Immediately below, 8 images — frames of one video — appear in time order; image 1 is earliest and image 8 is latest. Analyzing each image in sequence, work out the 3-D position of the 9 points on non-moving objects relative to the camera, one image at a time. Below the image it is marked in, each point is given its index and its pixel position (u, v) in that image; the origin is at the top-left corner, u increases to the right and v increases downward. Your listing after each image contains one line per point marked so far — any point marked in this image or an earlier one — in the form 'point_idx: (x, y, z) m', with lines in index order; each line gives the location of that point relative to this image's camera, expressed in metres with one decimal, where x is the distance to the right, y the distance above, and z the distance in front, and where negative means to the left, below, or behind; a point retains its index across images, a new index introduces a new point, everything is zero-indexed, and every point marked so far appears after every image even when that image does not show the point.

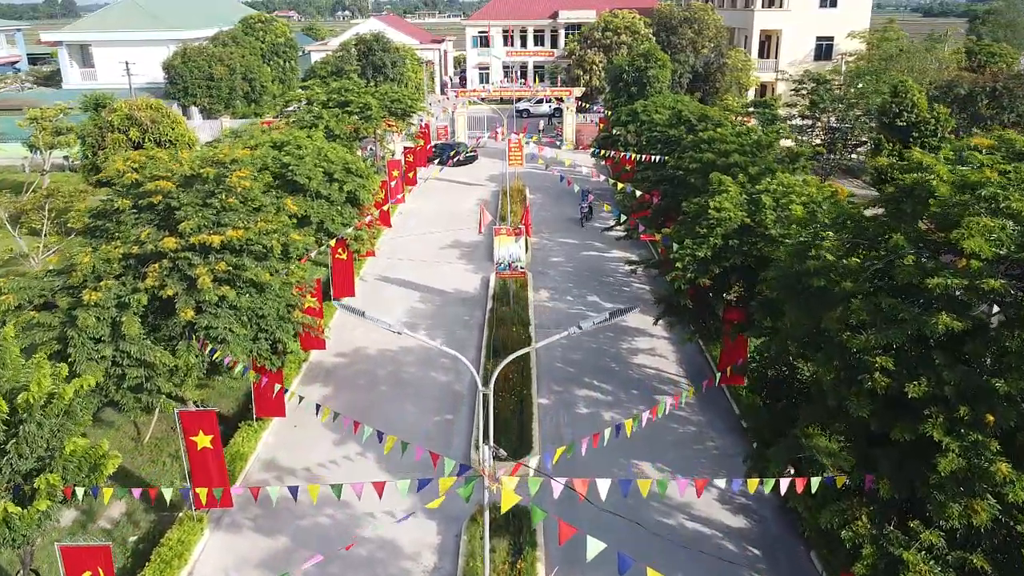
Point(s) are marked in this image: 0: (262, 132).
0: (-5.5, +3.4, +16.1) m
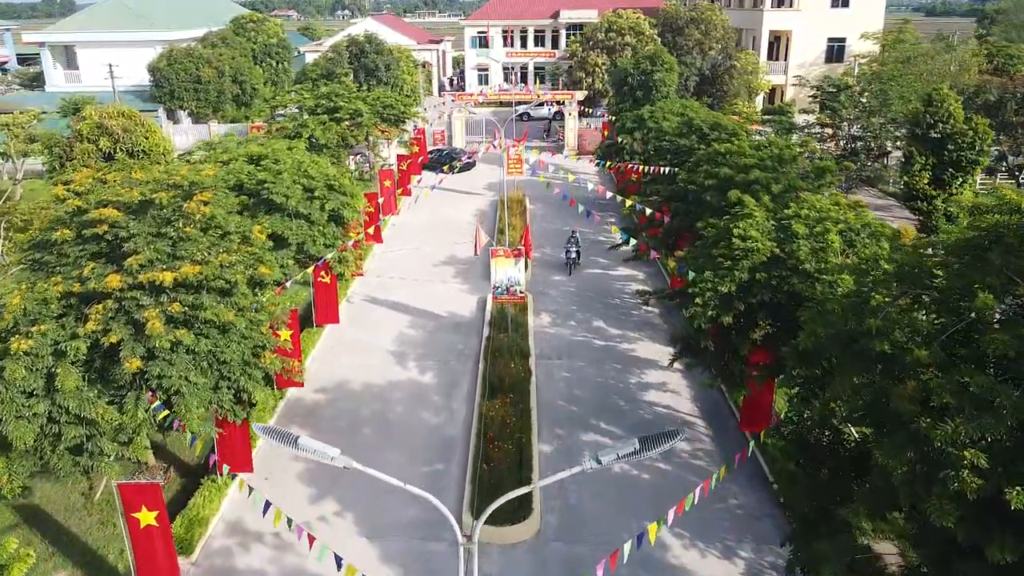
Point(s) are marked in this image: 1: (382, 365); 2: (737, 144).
0: (-5.5, +2.9, +14.8) m
1: (-2.4, -1.5, +13.8) m
2: (+4.4, +2.8, +14.3) m
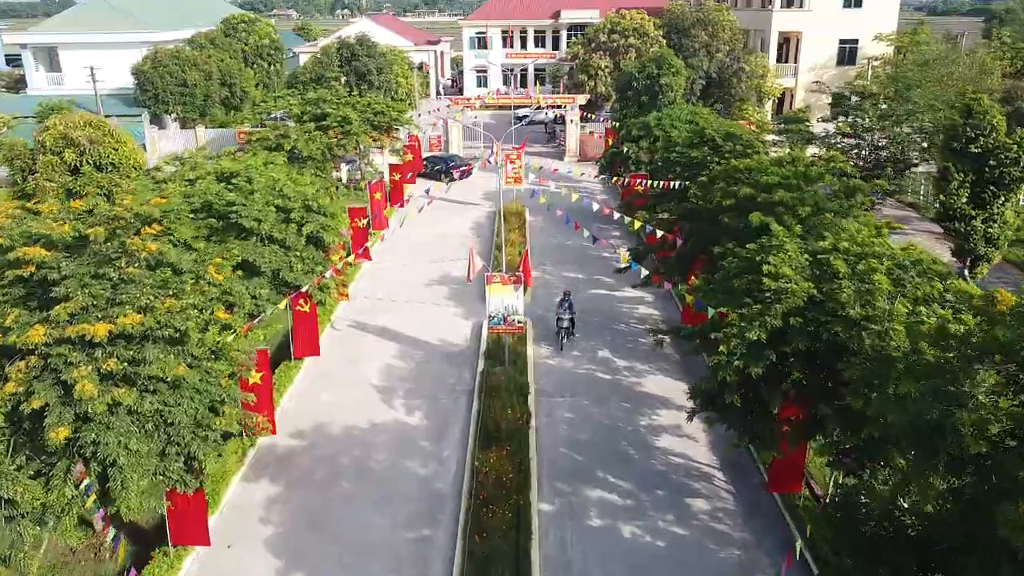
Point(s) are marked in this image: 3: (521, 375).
0: (-5.6, +2.4, +13.5) m
1: (-2.5, -2.0, +12.5) m
2: (+4.3, +2.3, +13.0) m
3: (+0.2, -1.5, +13.0) m
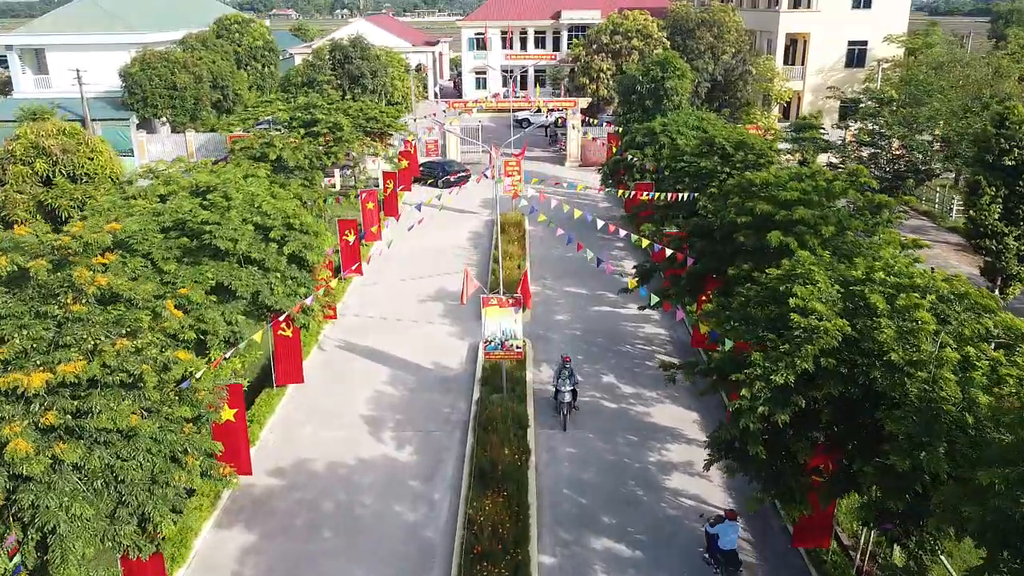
0: (-5.6, +2.0, +12.6) m
1: (-2.5, -2.4, +11.6) m
2: (+4.3, +1.9, +12.1) m
3: (+0.1, -1.9, +12.1) m
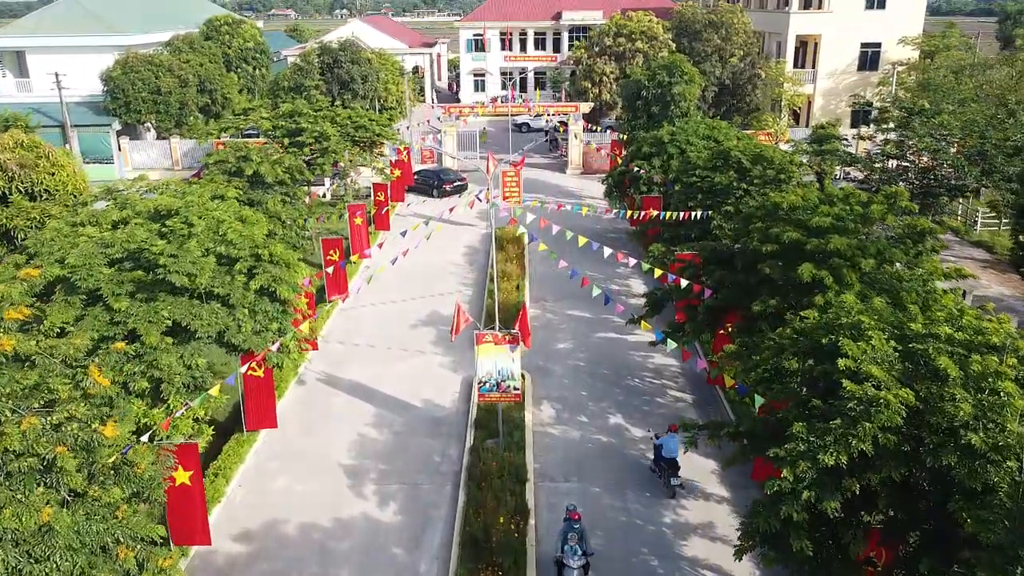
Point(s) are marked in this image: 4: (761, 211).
0: (-5.7, +1.5, +11.4) m
1: (-2.6, -2.9, +10.3) m
2: (+4.2, +1.4, +10.9) m
3: (+0.1, -2.4, +10.8) m
4: (+3.8, +1.2, +11.1) m
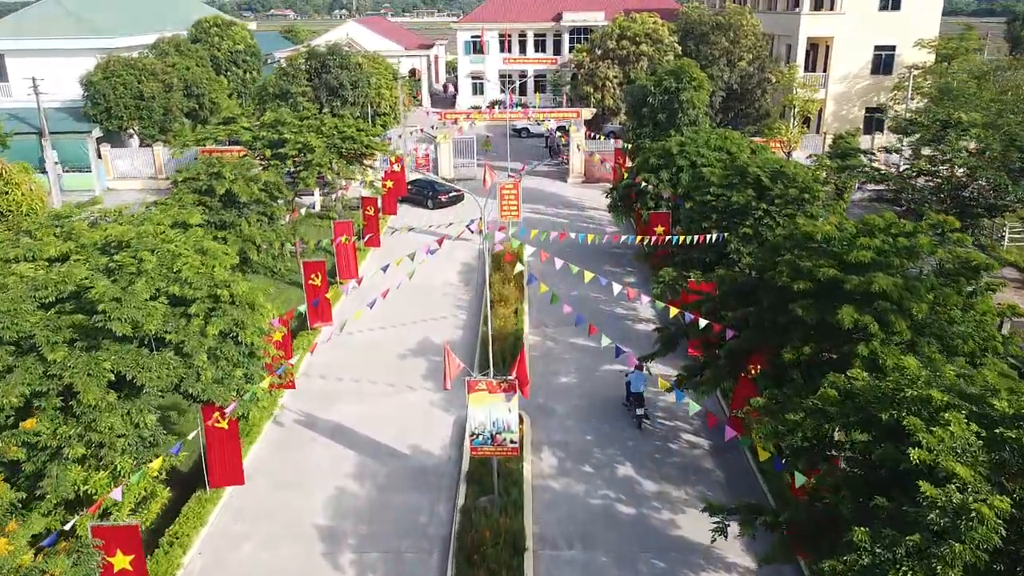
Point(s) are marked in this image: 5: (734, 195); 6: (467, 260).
0: (-5.7, +0.9, +10.1) m
1: (-2.6, -3.4, +9.1) m
2: (+4.2, +0.8, +9.6) m
3: (0.0, -3.0, +9.6) m
4: (+3.7, +0.6, +9.9) m
5: (+4.0, +1.7, +13.2) m
6: (-1.1, +0.7, +18.9) m
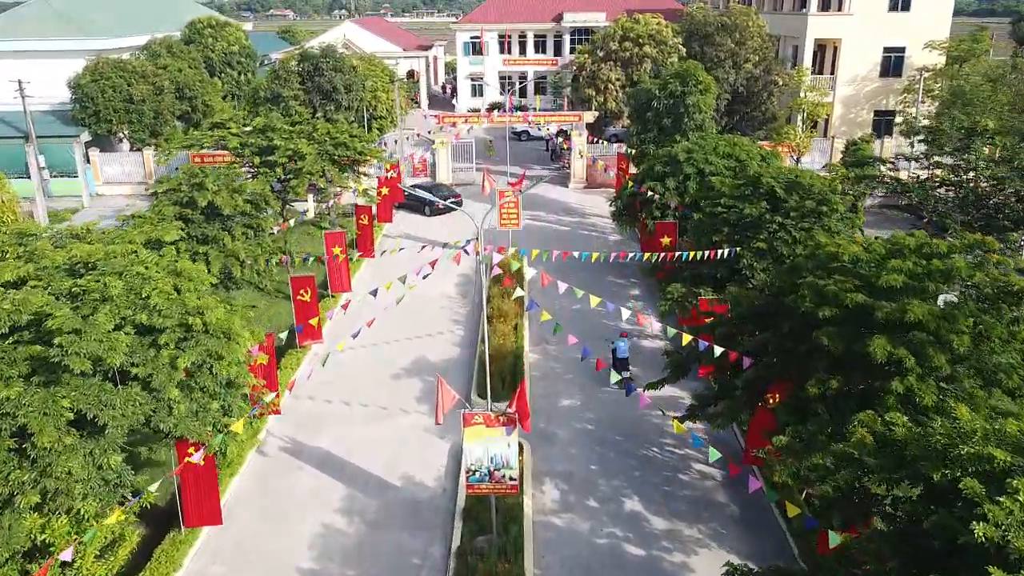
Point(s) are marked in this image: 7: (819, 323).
0: (-5.7, +0.6, +9.4) m
1: (-2.6, -3.7, +8.4) m
2: (+4.2, +0.6, +8.9) m
3: (0.0, -3.3, +8.9) m
4: (+3.7, +0.3, +9.2) m
5: (+4.0, +1.4, +12.5) m
6: (-1.1, +0.4, +18.2) m
7: (+3.4, -0.4, +8.3) m
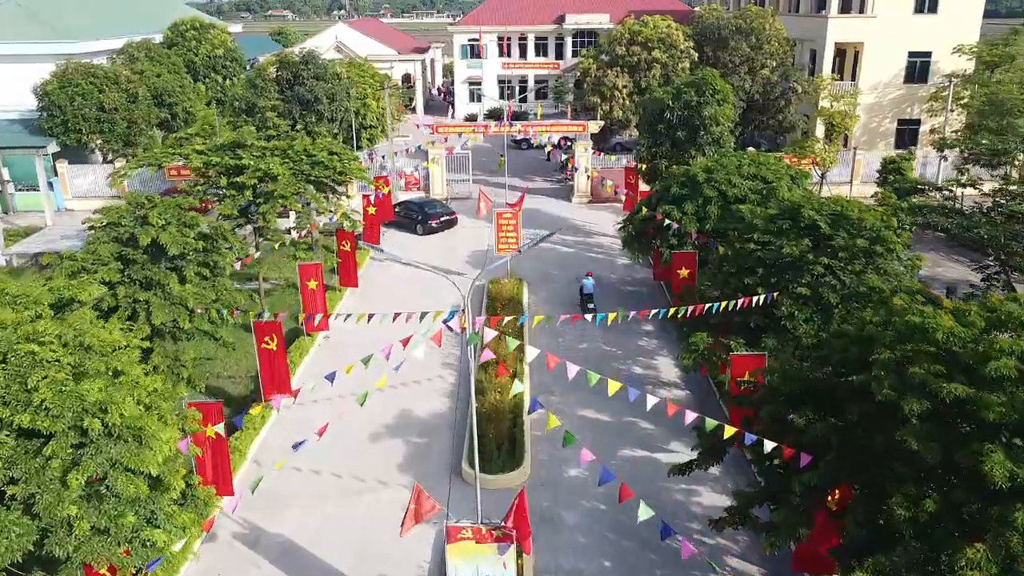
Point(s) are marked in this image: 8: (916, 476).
0: (-5.7, -0.1, +7.6) m
1: (-2.6, -4.4, +6.5) m
2: (+4.2, -0.2, +7.0) m
3: (0.0, -4.0, +7.0) m
4: (+3.7, -0.4, +7.3) m
5: (+3.9, +0.6, +10.7) m
6: (-1.2, -0.3, +16.3) m
7: (+3.4, -1.1, +6.4) m
8: (+3.4, -1.6, +6.2) m
